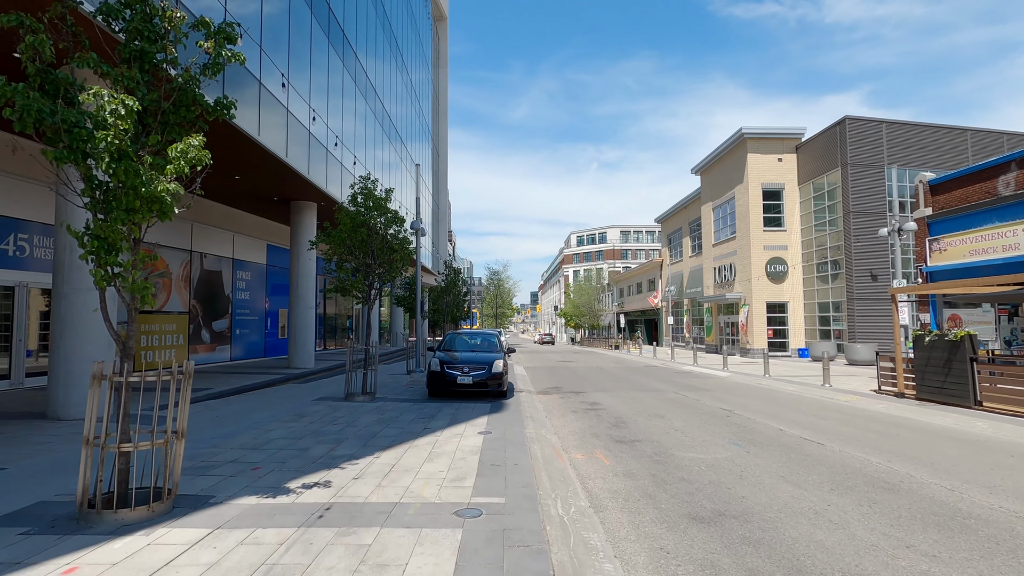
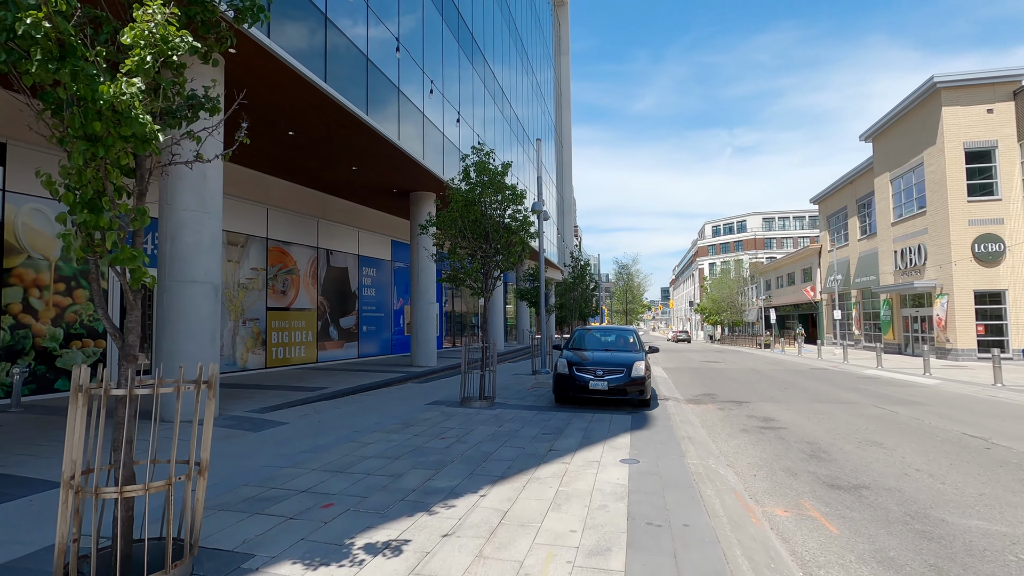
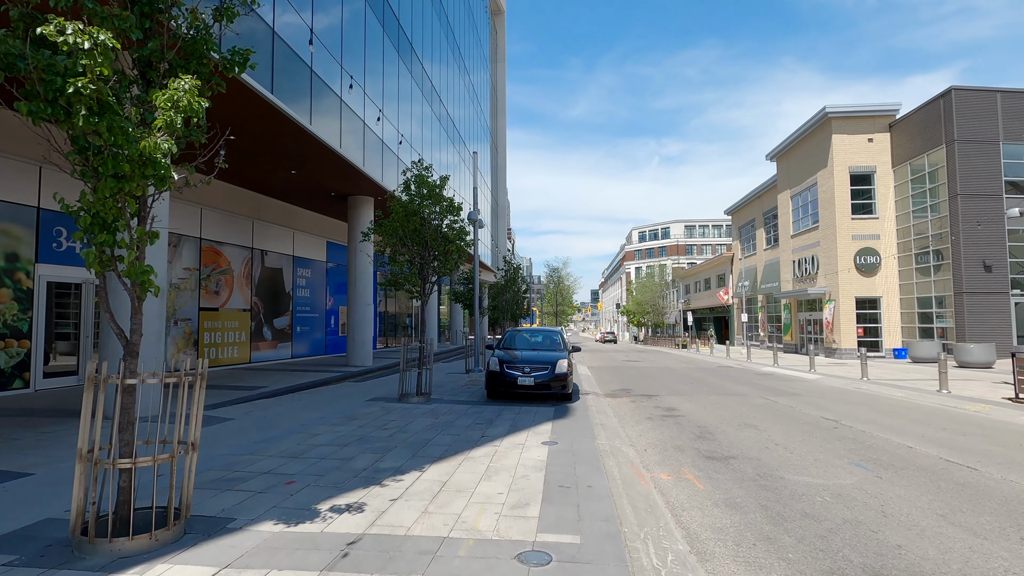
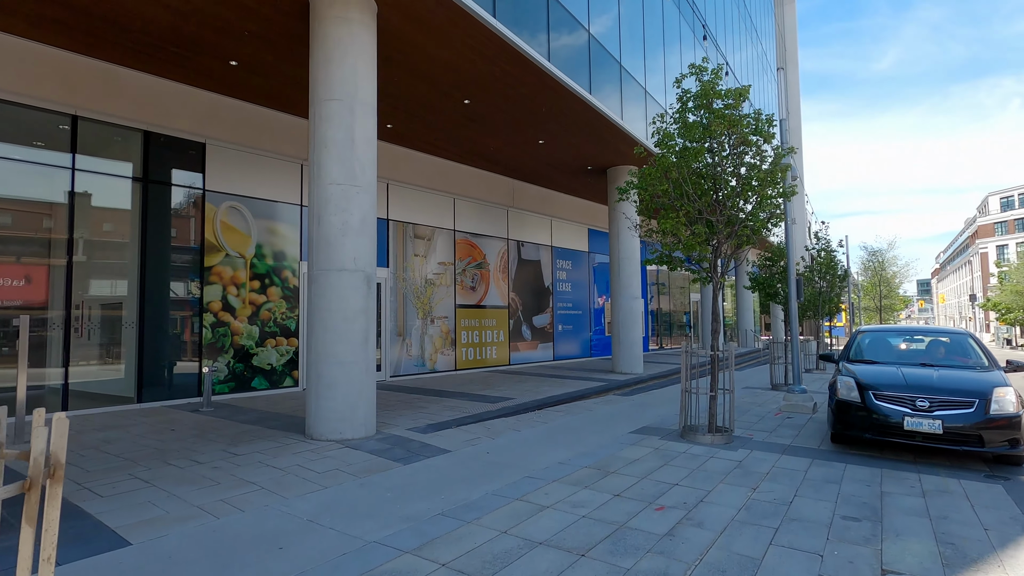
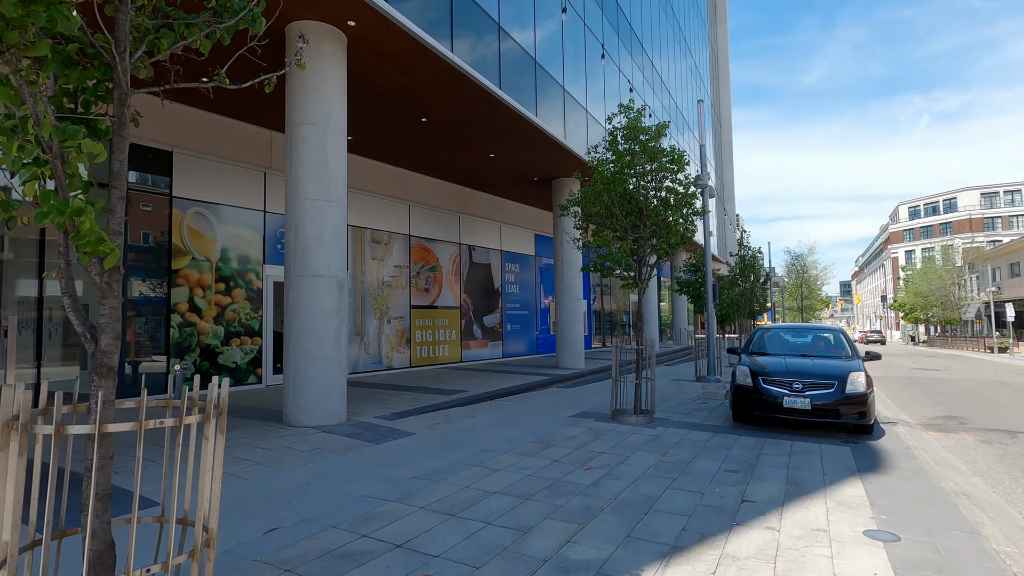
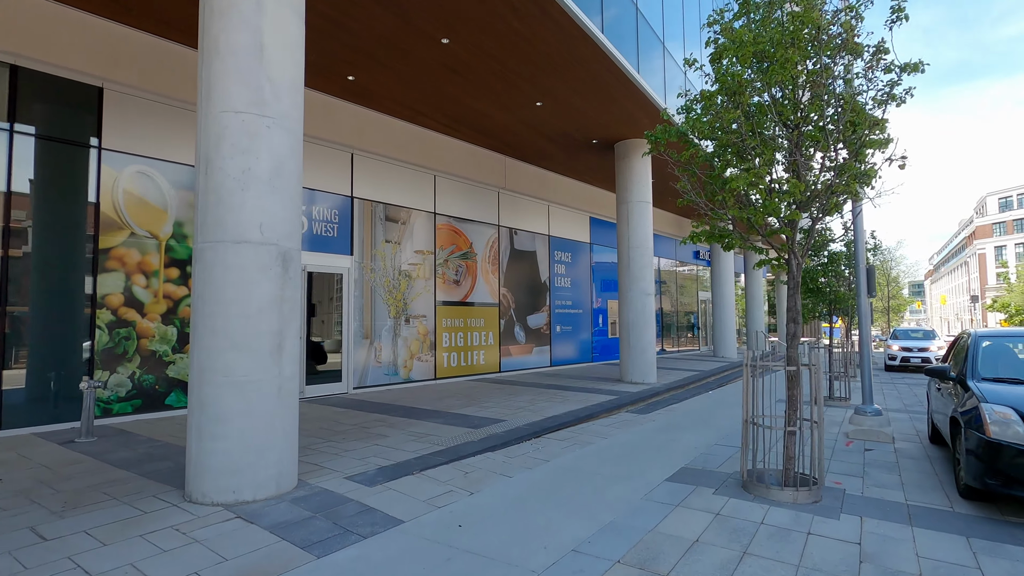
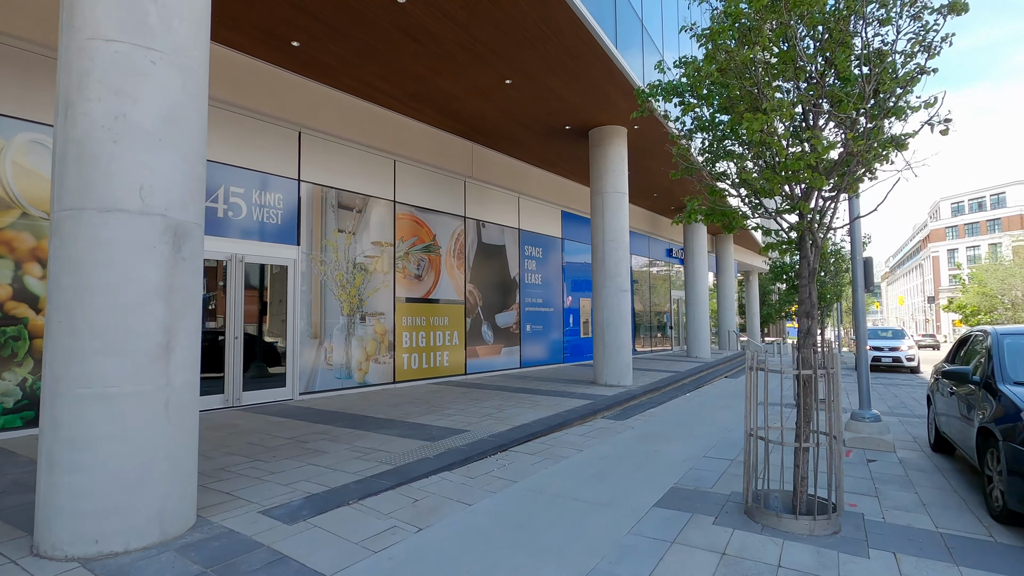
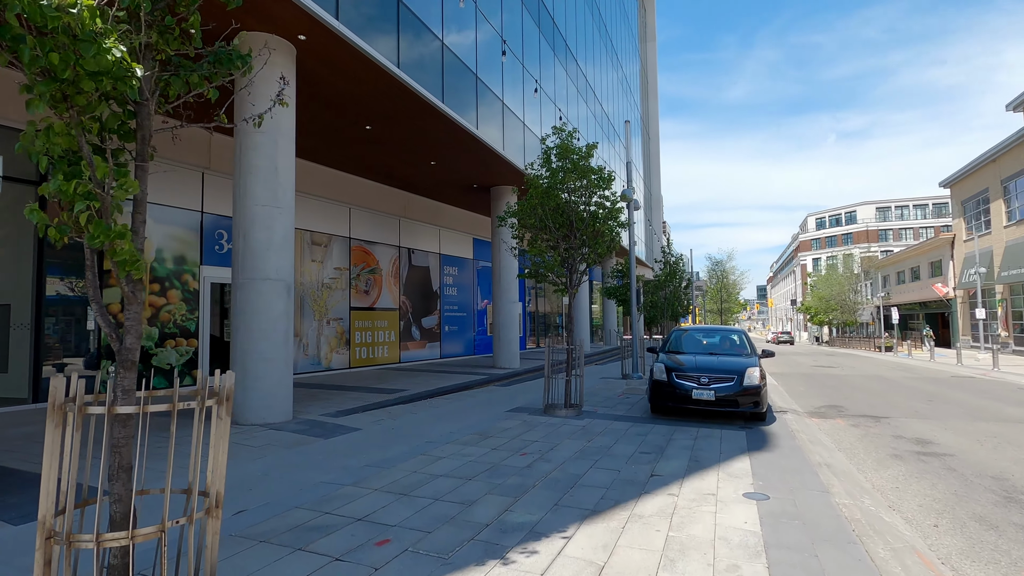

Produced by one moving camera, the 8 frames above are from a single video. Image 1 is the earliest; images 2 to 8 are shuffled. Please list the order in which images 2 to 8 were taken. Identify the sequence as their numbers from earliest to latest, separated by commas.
3, 2, 8, 5, 4, 6, 7
